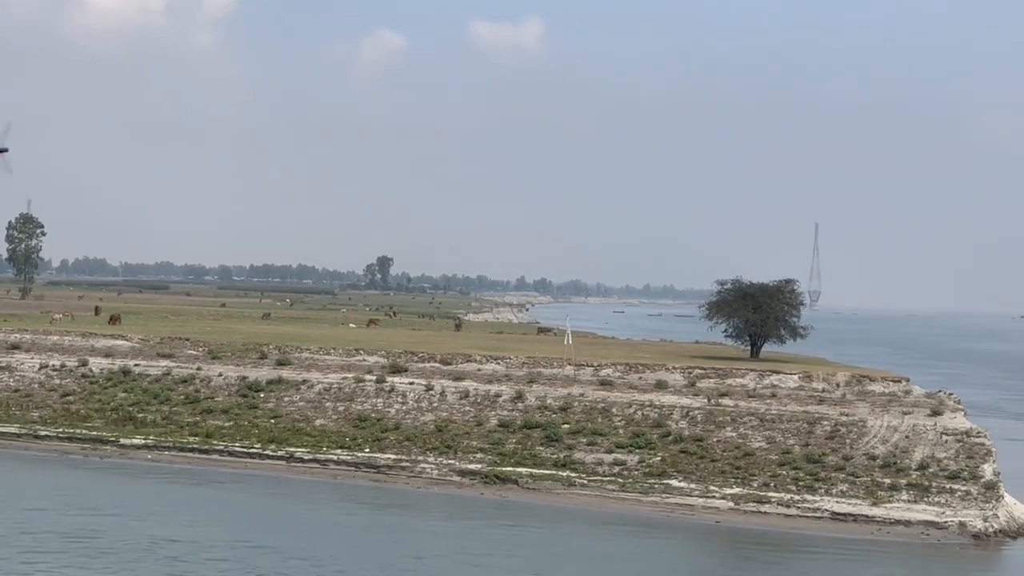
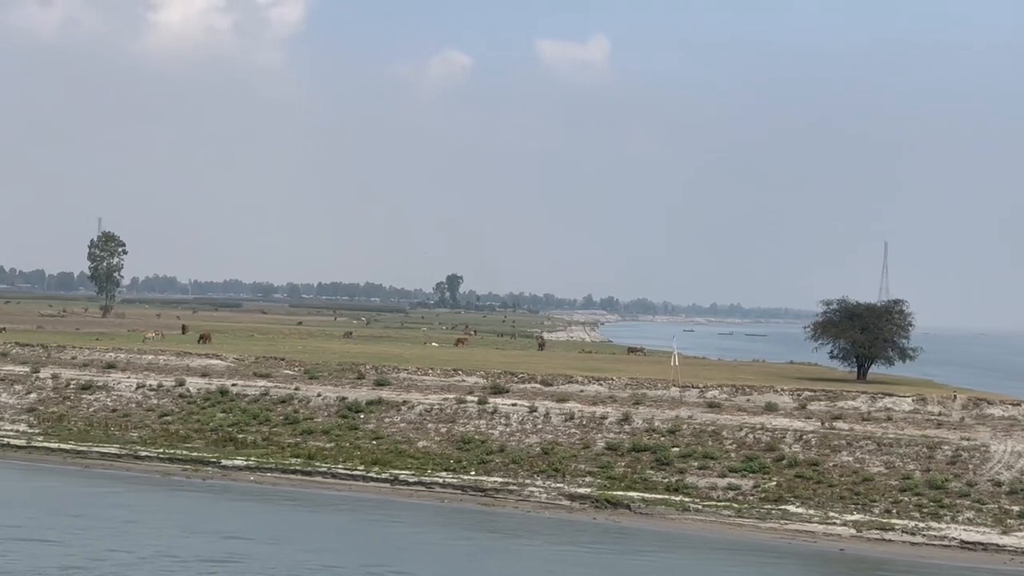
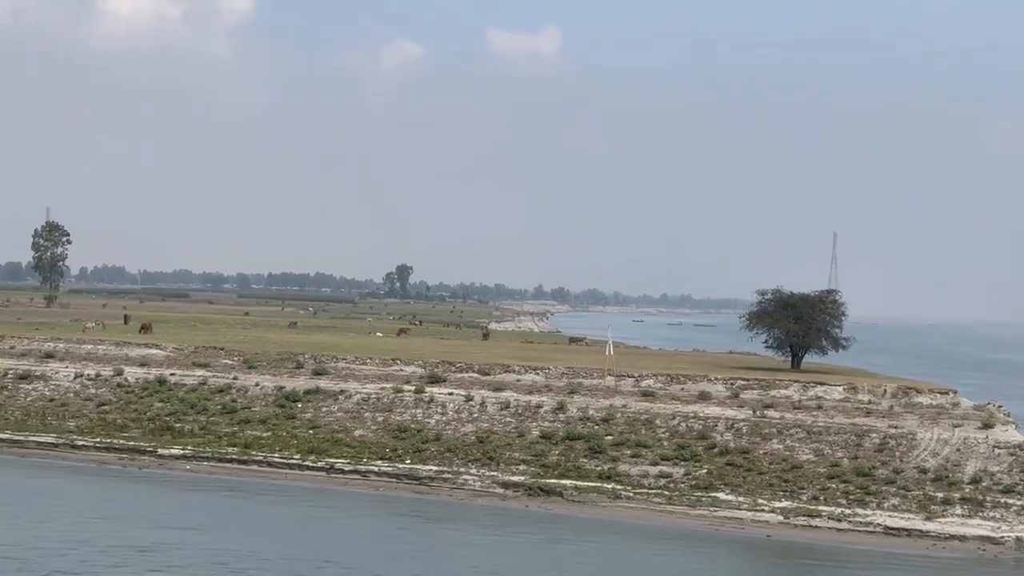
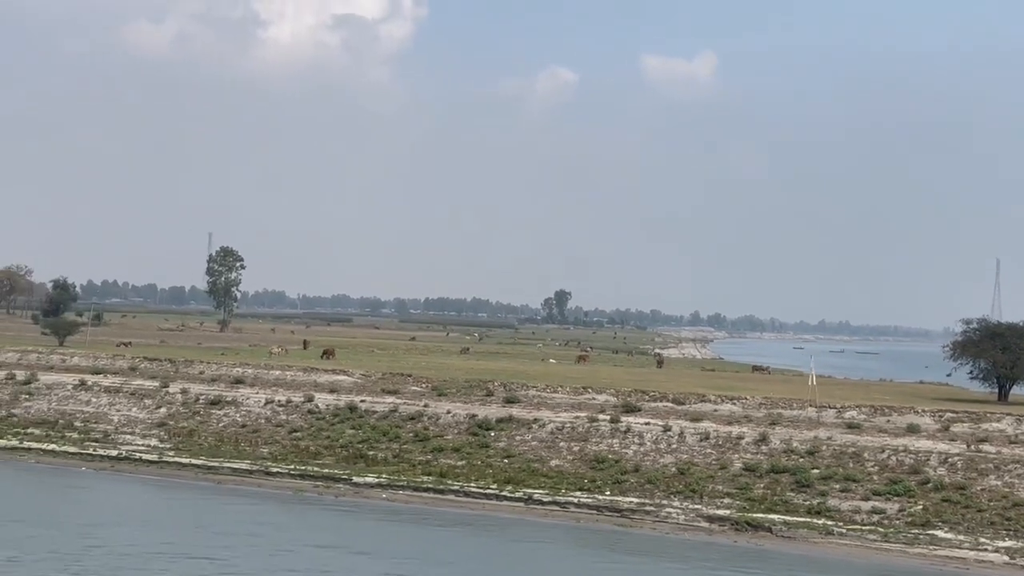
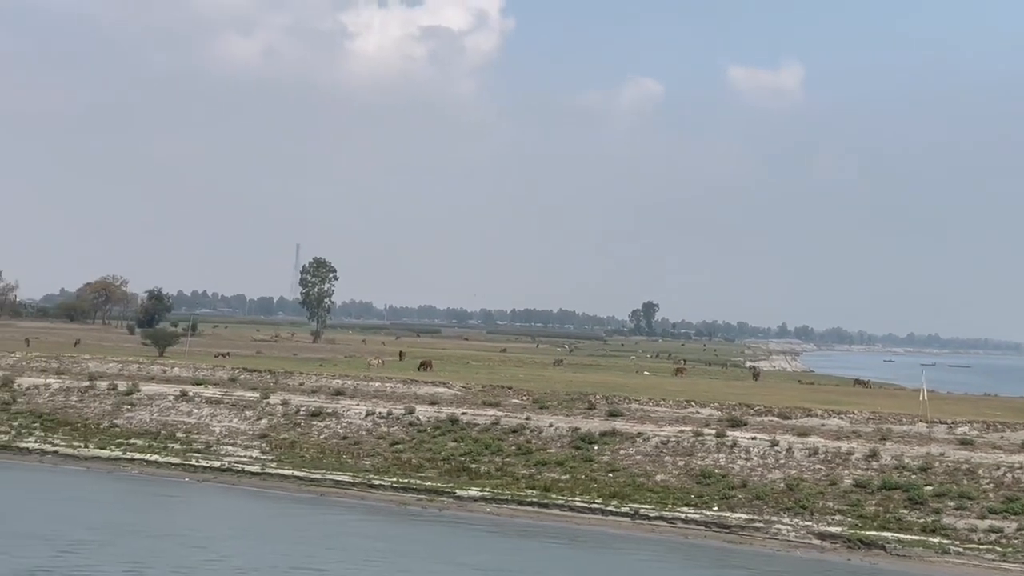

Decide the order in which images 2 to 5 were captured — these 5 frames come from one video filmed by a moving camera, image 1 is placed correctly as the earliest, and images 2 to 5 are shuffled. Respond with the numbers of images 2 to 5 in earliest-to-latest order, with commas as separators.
3, 2, 4, 5
